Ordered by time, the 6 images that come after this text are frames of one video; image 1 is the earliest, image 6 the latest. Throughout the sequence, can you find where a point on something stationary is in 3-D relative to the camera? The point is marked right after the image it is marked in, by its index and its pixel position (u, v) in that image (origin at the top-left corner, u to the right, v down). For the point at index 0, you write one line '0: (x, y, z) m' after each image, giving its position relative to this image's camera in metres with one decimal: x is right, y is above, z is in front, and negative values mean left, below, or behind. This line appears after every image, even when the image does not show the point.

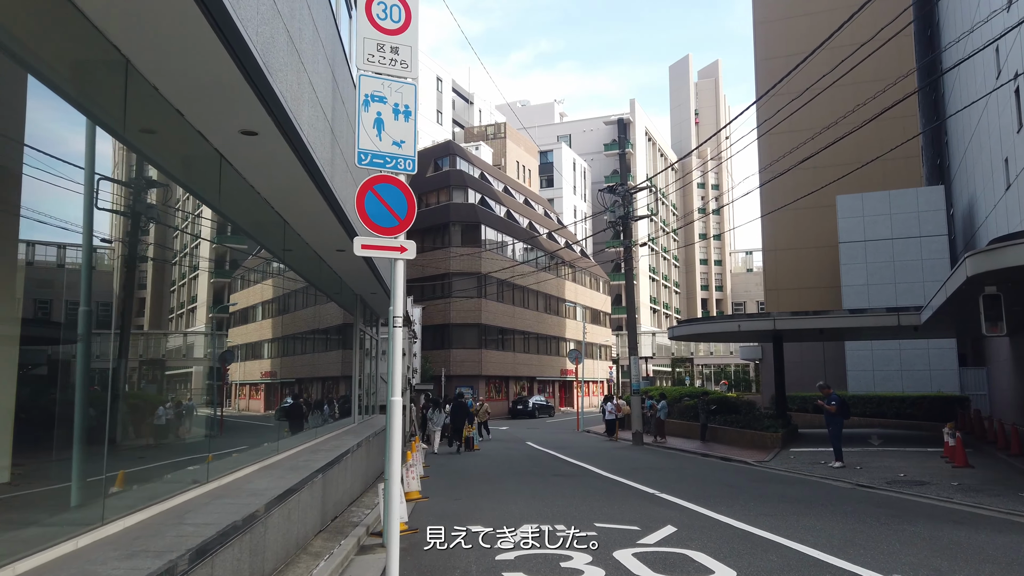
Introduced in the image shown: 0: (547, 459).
0: (+0.9, -4.4, +19.1) m
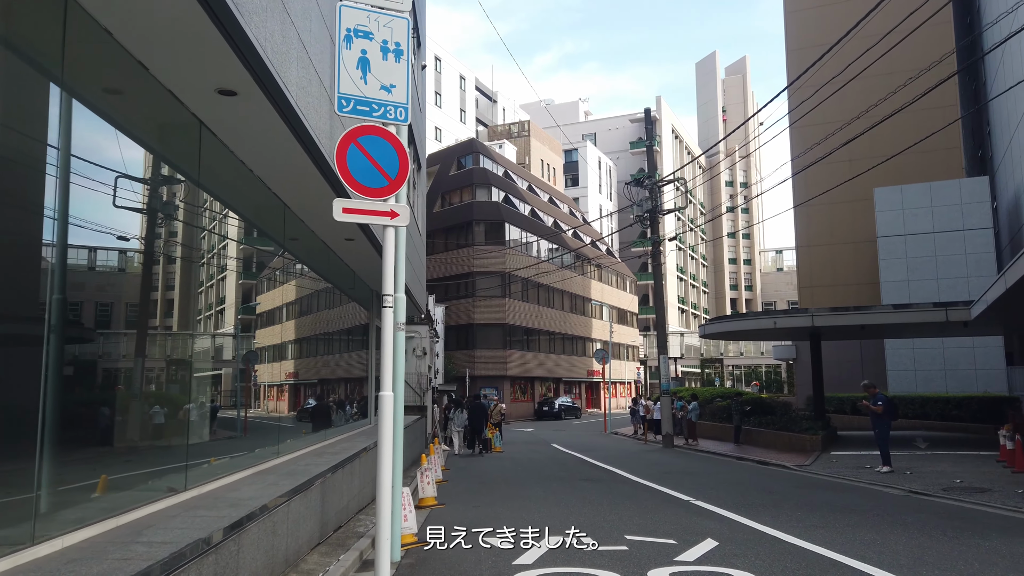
0: (+1.5, -4.3, +18.2) m
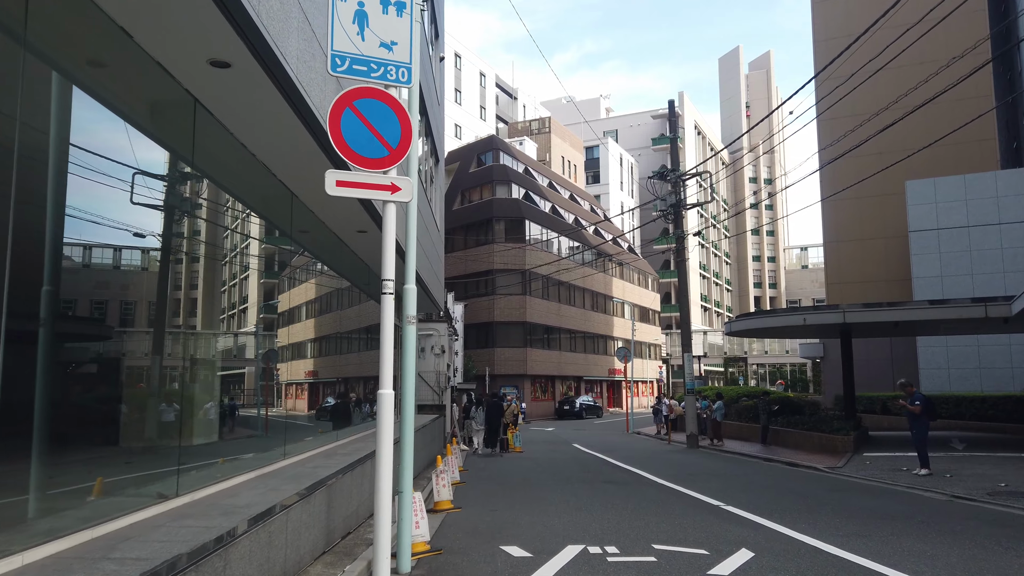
0: (+2.0, -4.2, +17.6) m
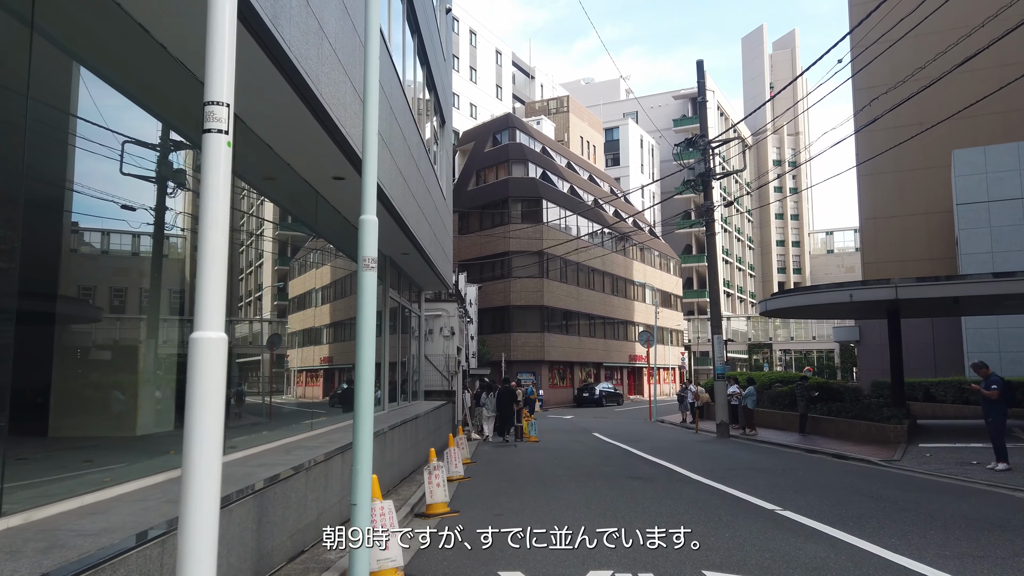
0: (+2.3, -3.6, +15.8) m
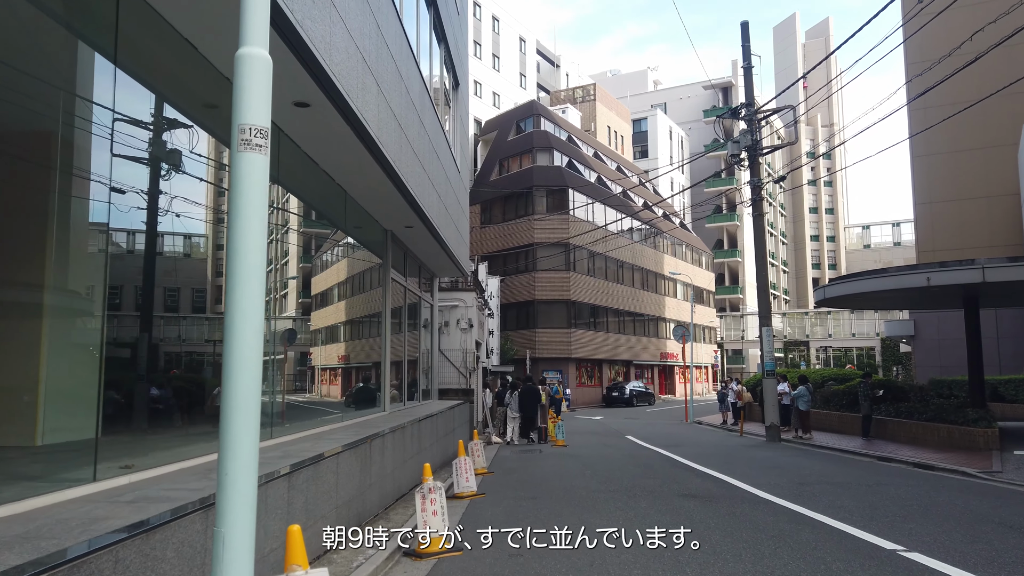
0: (+2.7, -3.2, +13.5) m
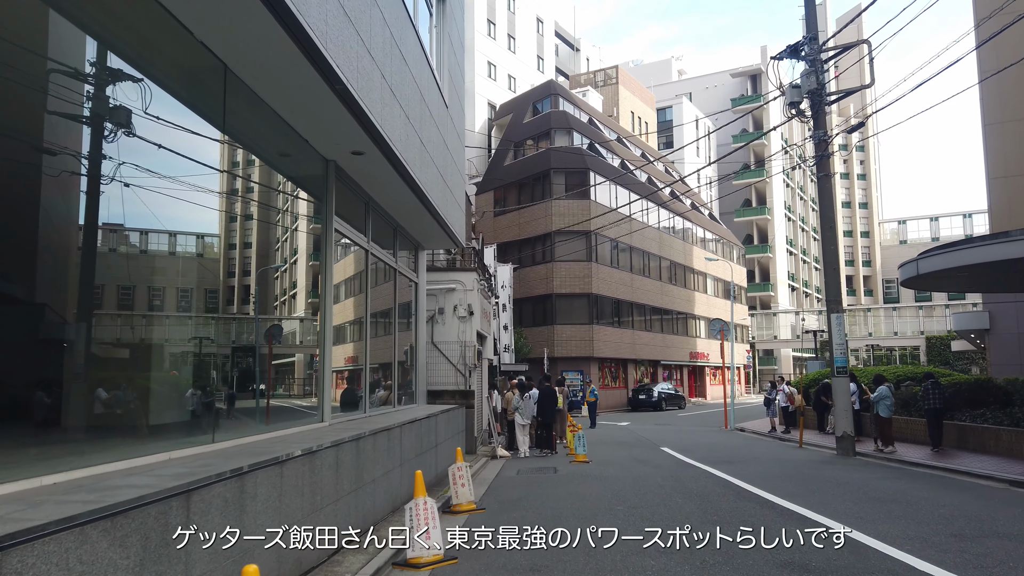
0: (+2.7, -2.7, +9.6) m
